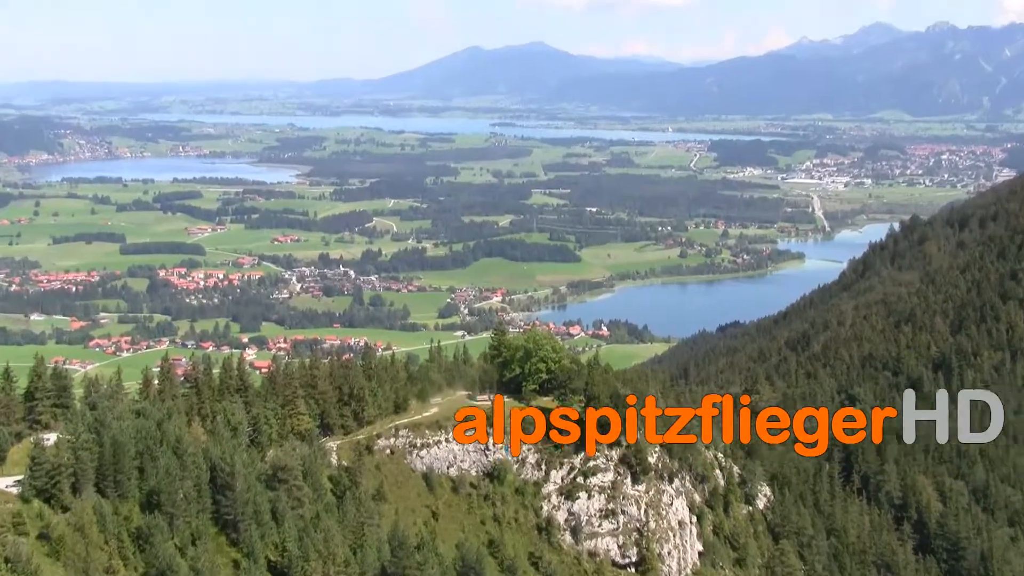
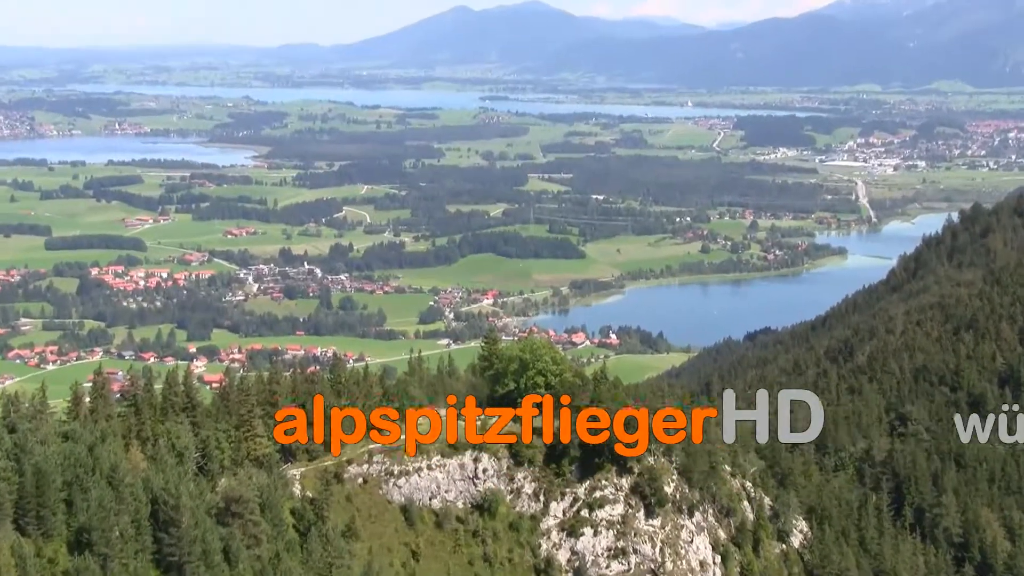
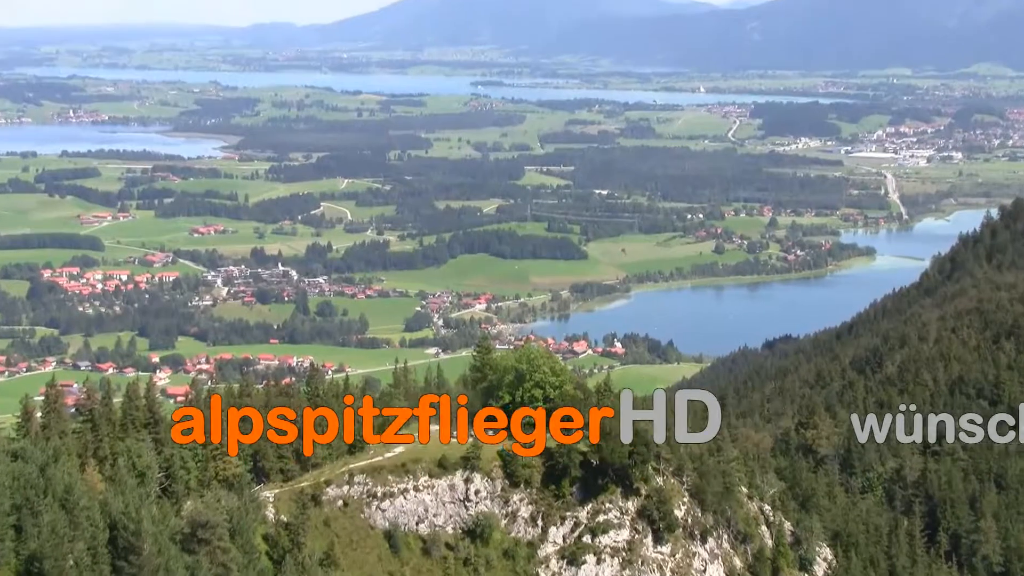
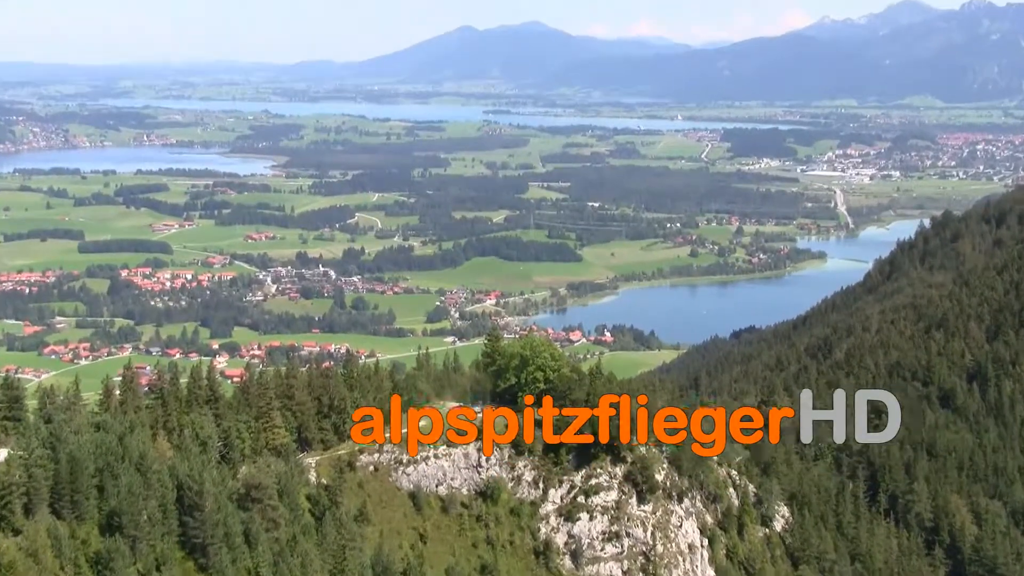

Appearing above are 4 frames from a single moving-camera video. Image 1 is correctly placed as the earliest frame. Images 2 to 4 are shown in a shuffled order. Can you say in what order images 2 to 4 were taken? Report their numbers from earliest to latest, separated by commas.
4, 2, 3
